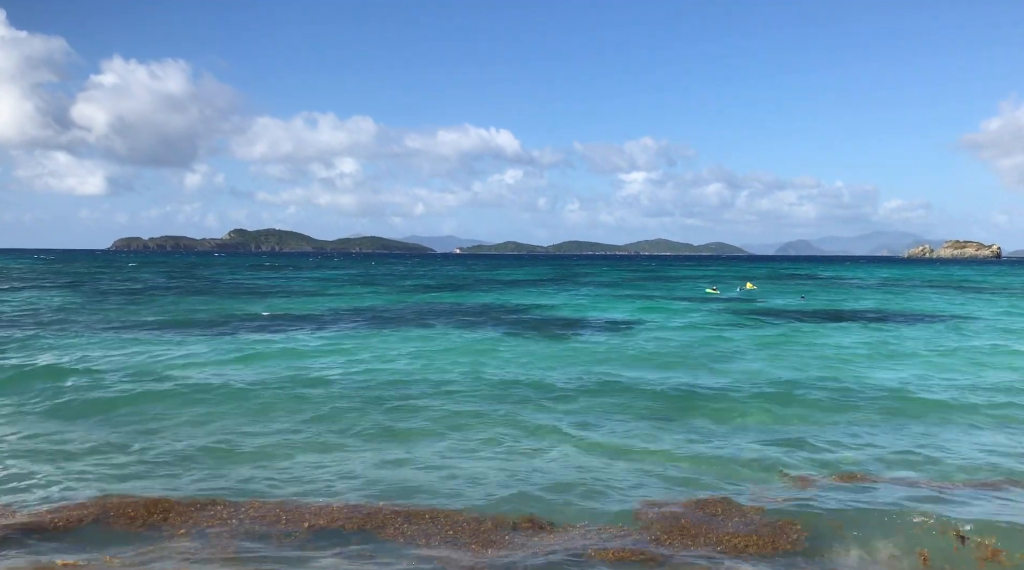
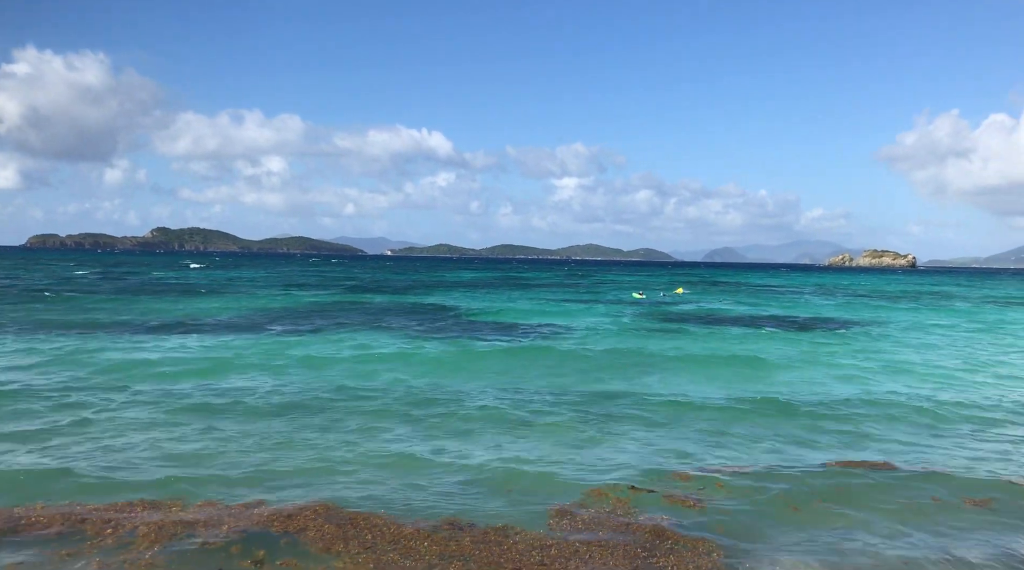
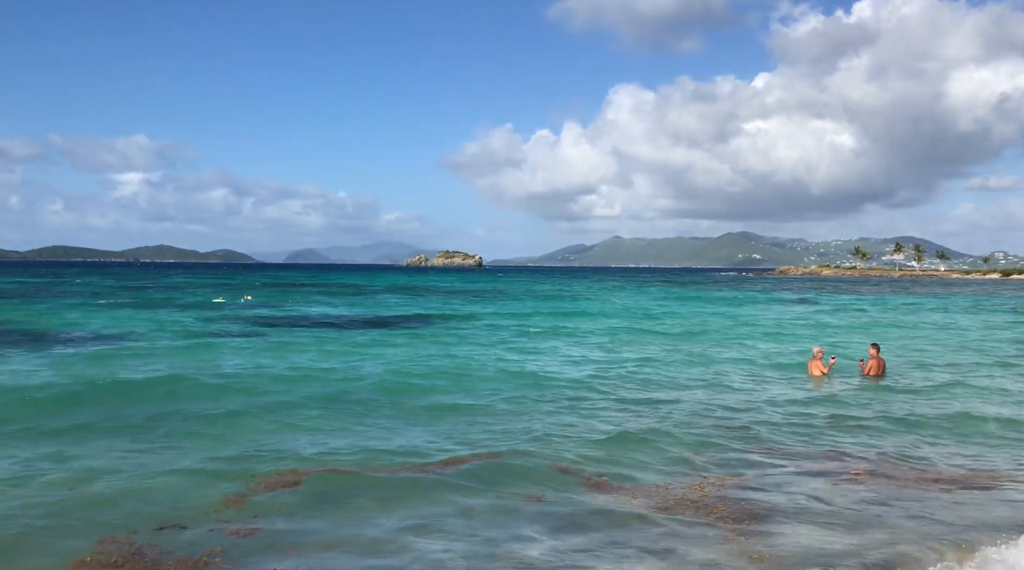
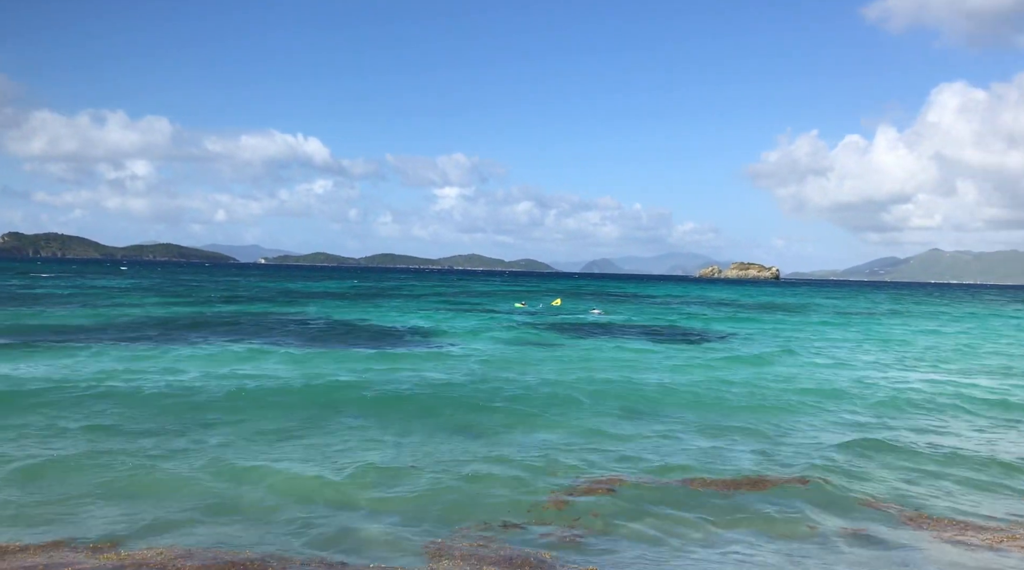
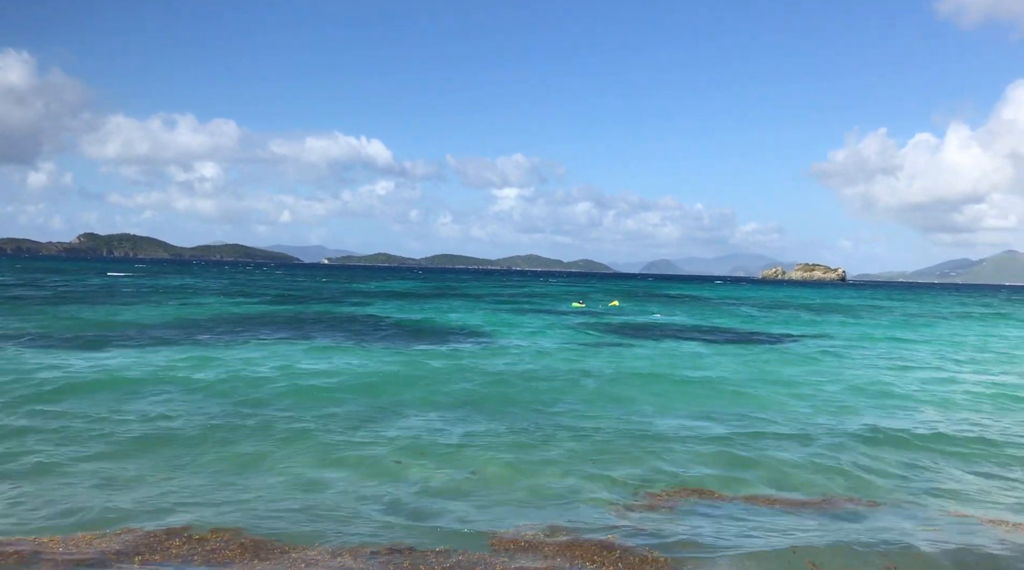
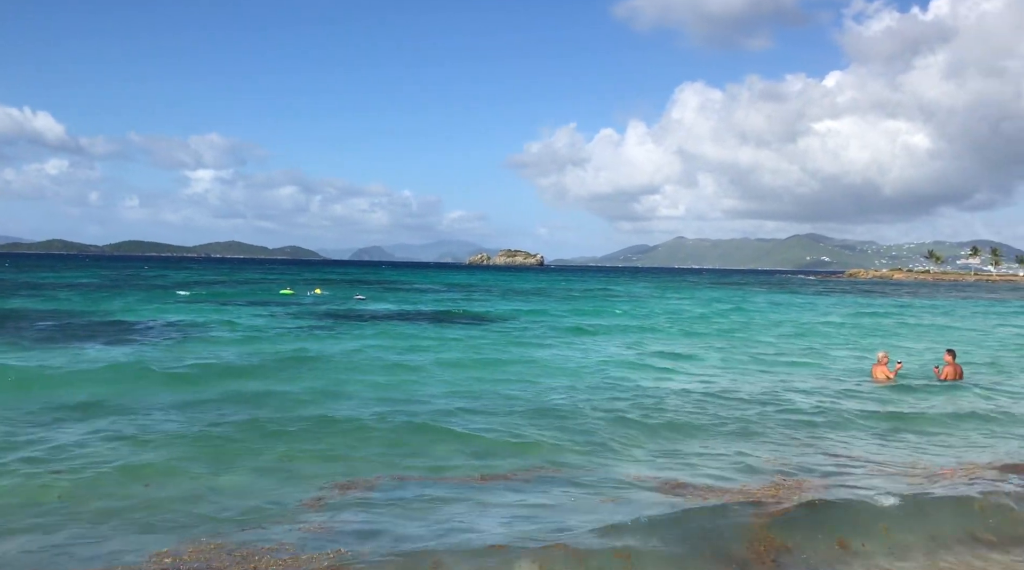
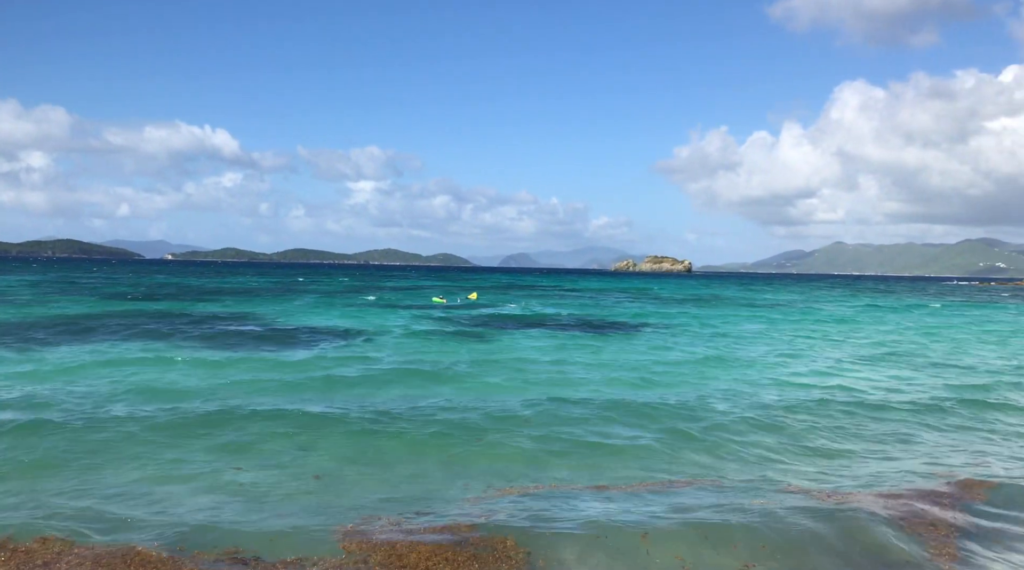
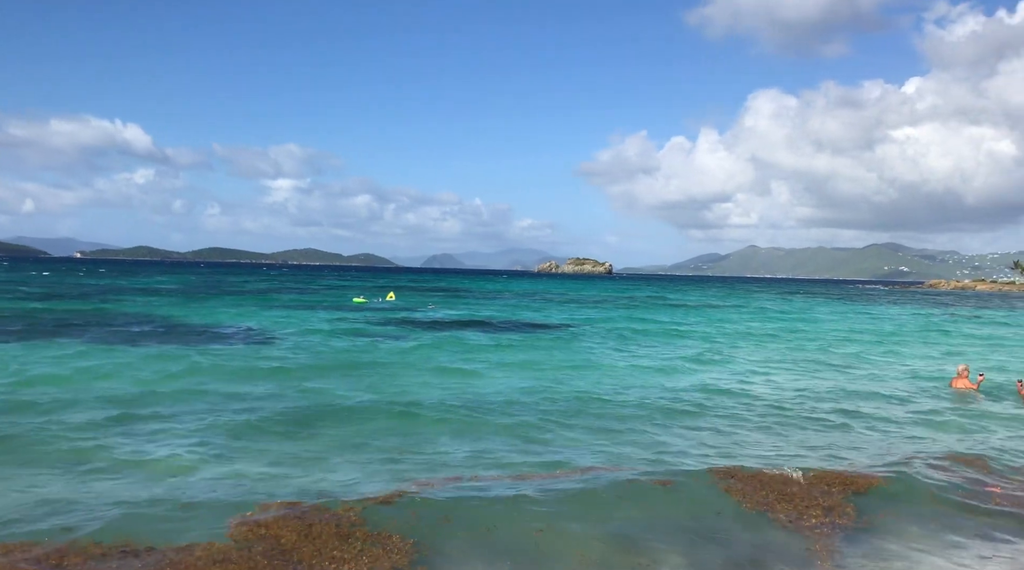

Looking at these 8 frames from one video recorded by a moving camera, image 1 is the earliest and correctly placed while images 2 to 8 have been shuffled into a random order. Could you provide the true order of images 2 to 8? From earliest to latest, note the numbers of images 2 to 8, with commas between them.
2, 5, 4, 7, 8, 6, 3
